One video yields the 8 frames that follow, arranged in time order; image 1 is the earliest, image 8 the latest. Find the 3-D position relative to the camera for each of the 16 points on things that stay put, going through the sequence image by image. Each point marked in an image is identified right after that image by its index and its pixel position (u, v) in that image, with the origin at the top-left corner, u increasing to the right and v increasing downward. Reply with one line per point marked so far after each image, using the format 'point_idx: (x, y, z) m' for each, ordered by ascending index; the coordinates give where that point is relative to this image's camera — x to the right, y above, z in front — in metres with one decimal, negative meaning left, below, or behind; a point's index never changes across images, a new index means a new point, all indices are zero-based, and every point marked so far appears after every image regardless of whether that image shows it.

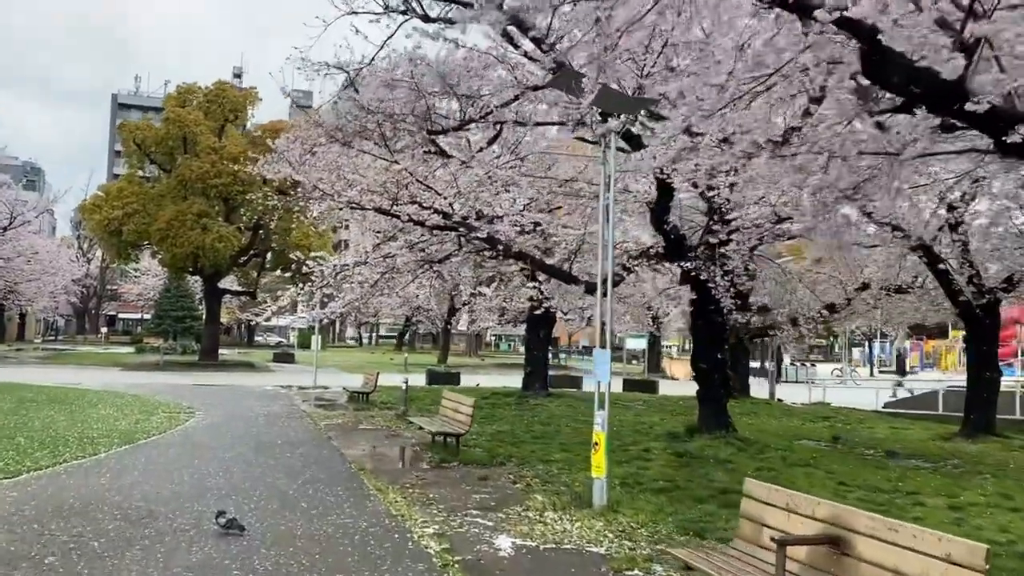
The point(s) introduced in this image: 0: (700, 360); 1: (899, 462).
0: (+2.7, -1.0, +12.5) m
1: (+5.3, -2.4, +11.9) m
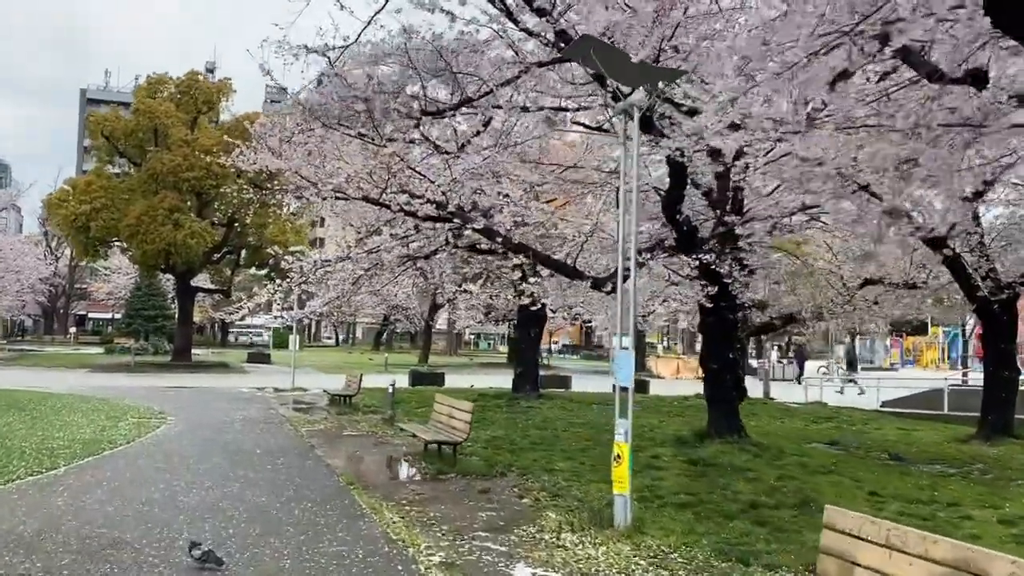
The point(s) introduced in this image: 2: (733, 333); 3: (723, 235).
0: (+2.7, -1.0, +11.7) m
1: (+5.3, -2.3, +11.2) m
2: (+3.0, -0.6, +11.8) m
3: (+2.7, +0.7, +11.2) m
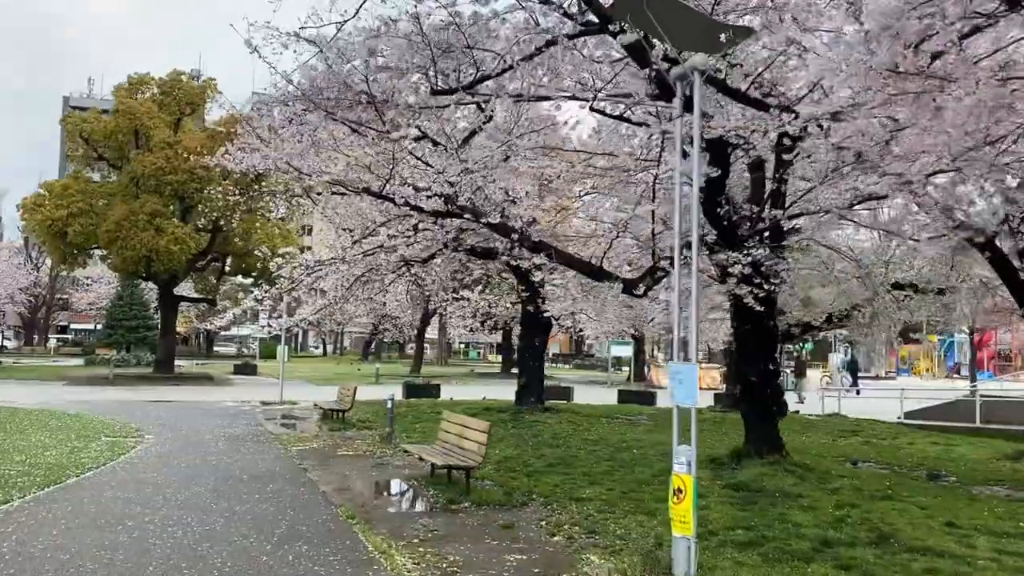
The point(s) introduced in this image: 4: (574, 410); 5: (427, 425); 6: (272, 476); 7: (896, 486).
0: (+2.9, -1.0, +10.6) m
1: (+5.5, -2.3, +10.1) m
2: (+3.2, -0.7, +10.6) m
3: (+2.9, +0.7, +10.1) m
4: (+1.3, -2.6, +18.8) m
5: (-1.5, -2.4, +15.2) m
6: (-2.8, -2.2, +10.2) m
7: (+4.4, -2.3, +10.0) m
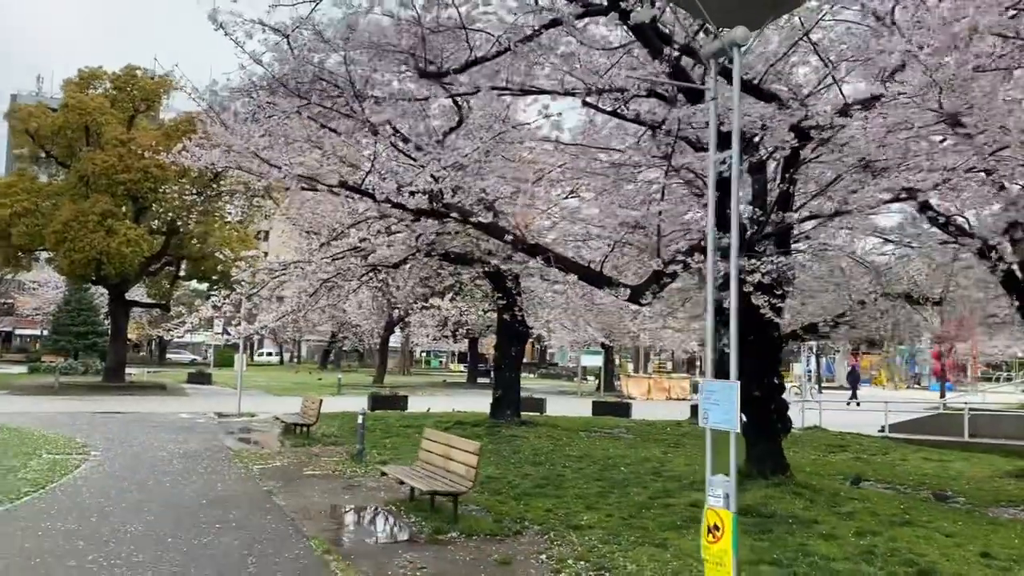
0: (+2.7, -1.1, +9.9) m
1: (+5.3, -2.4, +9.5) m
2: (+3.0, -0.8, +10.0) m
3: (+2.8, +0.6, +9.4) m
4: (+0.8, -2.8, +18.0) m
5: (-1.9, -2.5, +14.3) m
6: (-2.9, -2.2, +9.2) m
7: (+4.3, -2.4, +9.4) m
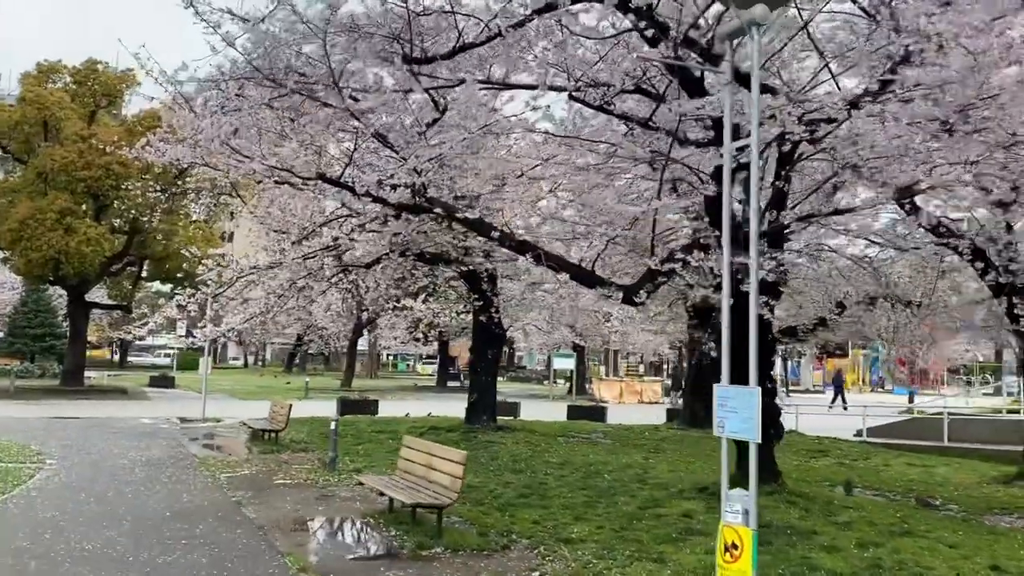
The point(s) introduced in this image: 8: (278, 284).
0: (+2.5, -1.1, +9.5) m
1: (+5.2, -2.5, +9.2) m
2: (+2.9, -0.8, +9.6) m
3: (+2.6, +0.6, +9.1) m
4: (+0.3, -2.8, +17.6) m
5: (-2.2, -2.5, +13.8) m
6: (-3.1, -2.2, +8.6) m
7: (+4.1, -2.4, +9.1) m
8: (-4.2, +0.1, +15.7) m
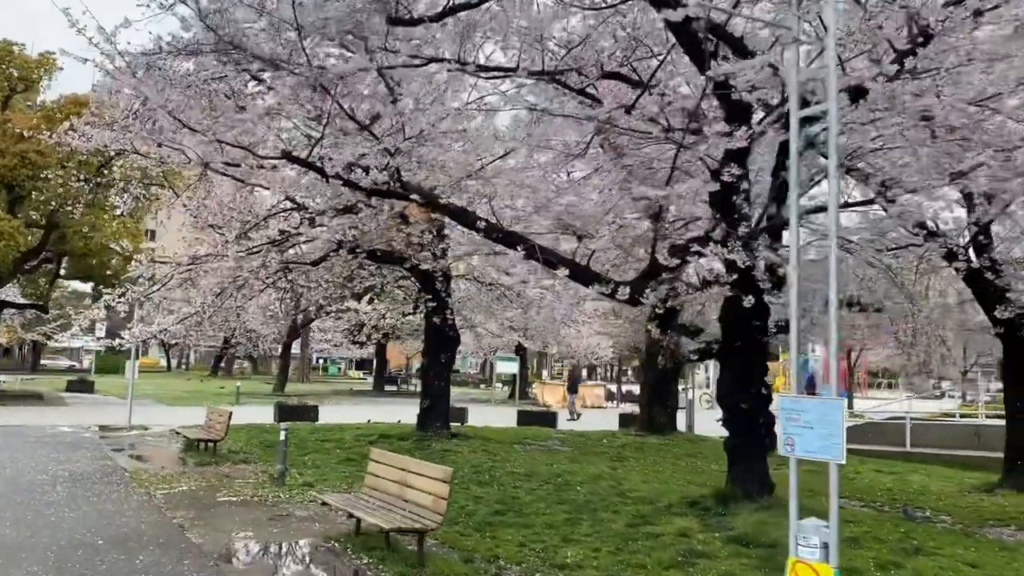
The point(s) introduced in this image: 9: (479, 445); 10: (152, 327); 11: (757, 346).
0: (+2.3, -1.1, +8.9) m
1: (+4.9, -2.5, +8.8) m
2: (+2.6, -0.8, +9.0) m
3: (+2.5, +0.6, +8.4) m
4: (-0.6, -2.8, +16.7) m
5: (-2.8, -2.5, +12.7) m
6: (-3.2, -2.2, +7.5) m
7: (+3.9, -2.4, +8.6) m
8: (-4.9, +0.1, +14.5) m
9: (-0.6, -2.7, +15.1) m
10: (-6.9, -0.7, +16.8) m
11: (+2.5, -0.6, +8.9) m
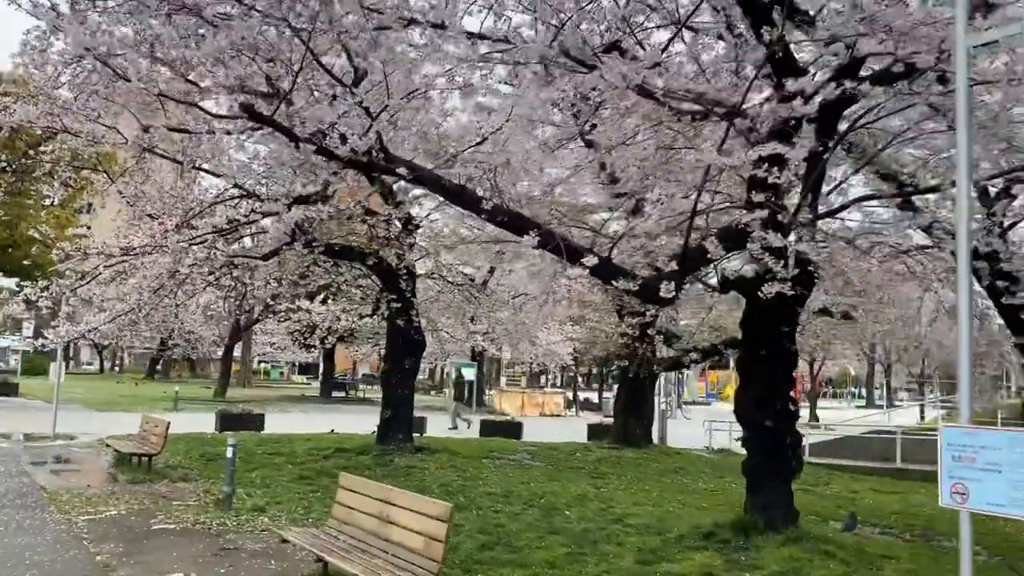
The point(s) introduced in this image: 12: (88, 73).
0: (+2.2, -1.1, +7.8) m
1: (+4.8, -2.5, +7.8) m
2: (+2.5, -0.8, +7.9) m
3: (+2.4, +0.6, +7.4) m
4: (-1.2, -2.8, +15.4) m
5: (-3.1, -2.5, +11.3) m
6: (-3.2, -2.1, +6.1) m
7: (+3.8, -2.4, +7.6) m
8: (-5.3, +0.2, +13.0) m
9: (-1.0, -2.7, +13.7) m
10: (-7.5, -0.6, +15.1) m
11: (+2.4, -0.6, +7.8) m
12: (-4.2, +2.1, +8.7) m
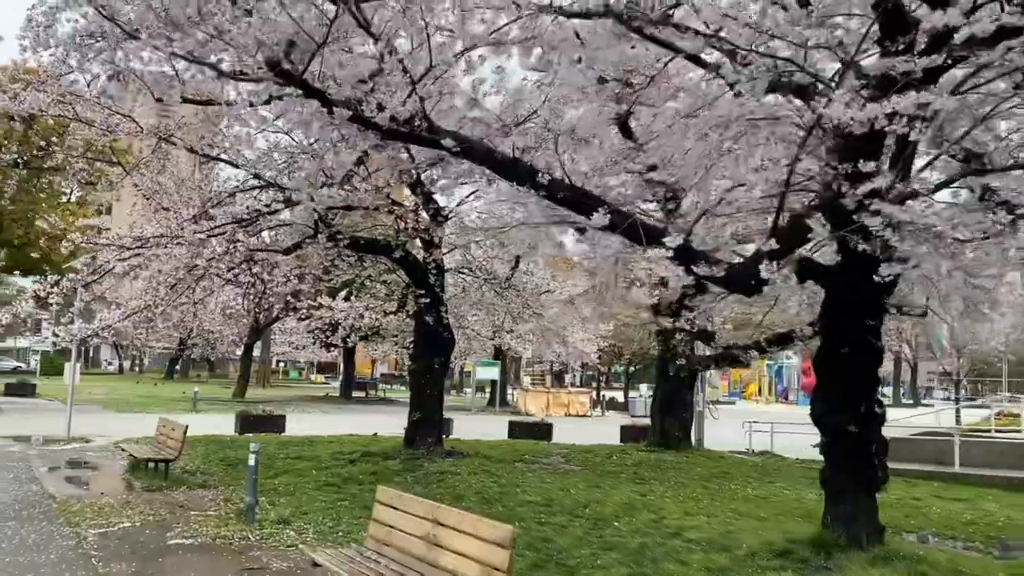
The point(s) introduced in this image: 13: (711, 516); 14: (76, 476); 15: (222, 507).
0: (+2.6, -1.0, +7.0) m
1: (+5.3, -2.4, +7.0) m
2: (+3.0, -0.7, +7.1) m
3: (+2.8, +0.6, +6.5) m
4: (-0.6, -2.7, +14.6) m
5: (-2.6, -2.4, +10.6) m
6: (-2.8, -2.0, +5.3) m
7: (+4.2, -2.3, +6.7) m
8: (-4.8, +0.3, +12.3) m
9: (-0.5, -2.6, +13.0) m
10: (-6.9, -0.6, +14.5) m
11: (+2.9, -0.5, +7.0) m
12: (-3.8, +2.2, +8.0) m
13: (+2.2, -2.4, +9.4) m
14: (-5.9, -2.5, +11.8) m
15: (-3.2, -2.3, +9.5) m
